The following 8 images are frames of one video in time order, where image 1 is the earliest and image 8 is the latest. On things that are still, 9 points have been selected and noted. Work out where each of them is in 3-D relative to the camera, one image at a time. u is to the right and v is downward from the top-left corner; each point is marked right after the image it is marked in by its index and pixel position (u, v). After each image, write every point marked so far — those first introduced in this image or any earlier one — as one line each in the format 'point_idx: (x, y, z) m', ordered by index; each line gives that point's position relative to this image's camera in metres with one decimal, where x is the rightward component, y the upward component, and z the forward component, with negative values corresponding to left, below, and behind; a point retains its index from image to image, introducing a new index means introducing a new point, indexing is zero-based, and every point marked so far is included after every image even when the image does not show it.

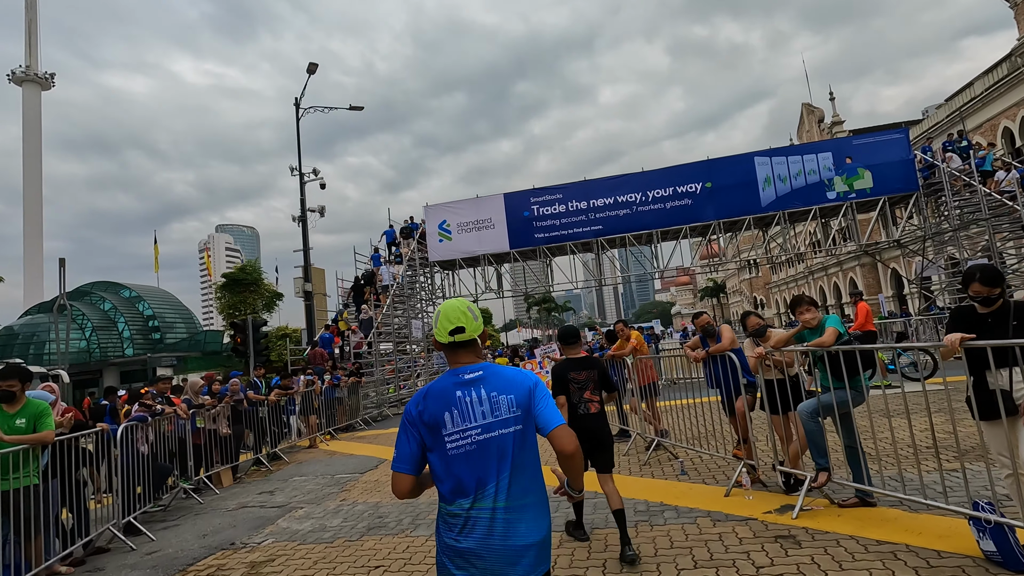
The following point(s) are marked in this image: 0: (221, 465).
0: (-4.5, -2.8, +8.4) m
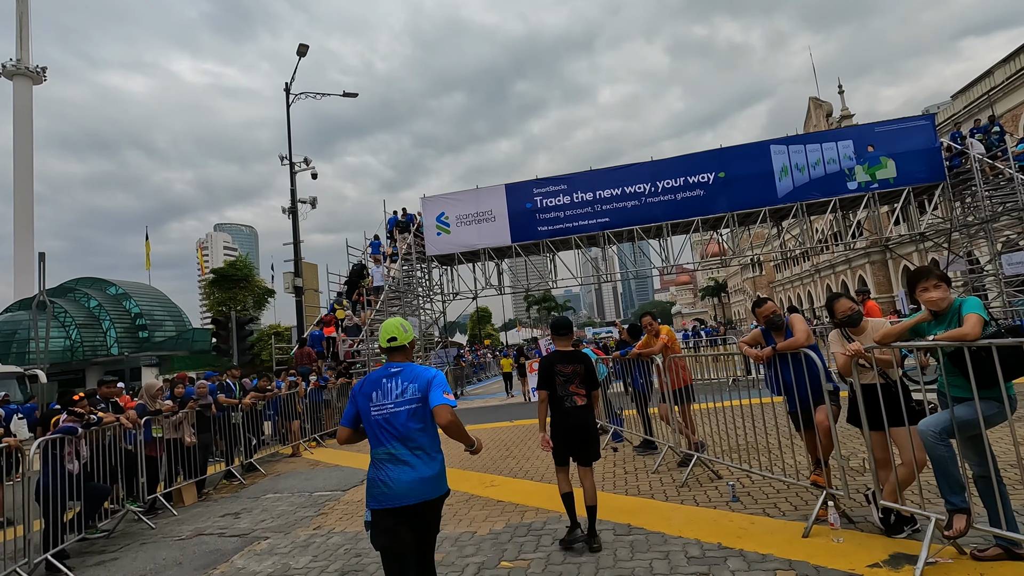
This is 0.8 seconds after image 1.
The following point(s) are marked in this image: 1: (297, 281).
0: (-4.4, -2.6, +7.3) m
1: (-7.7, +0.3, +19.3) m
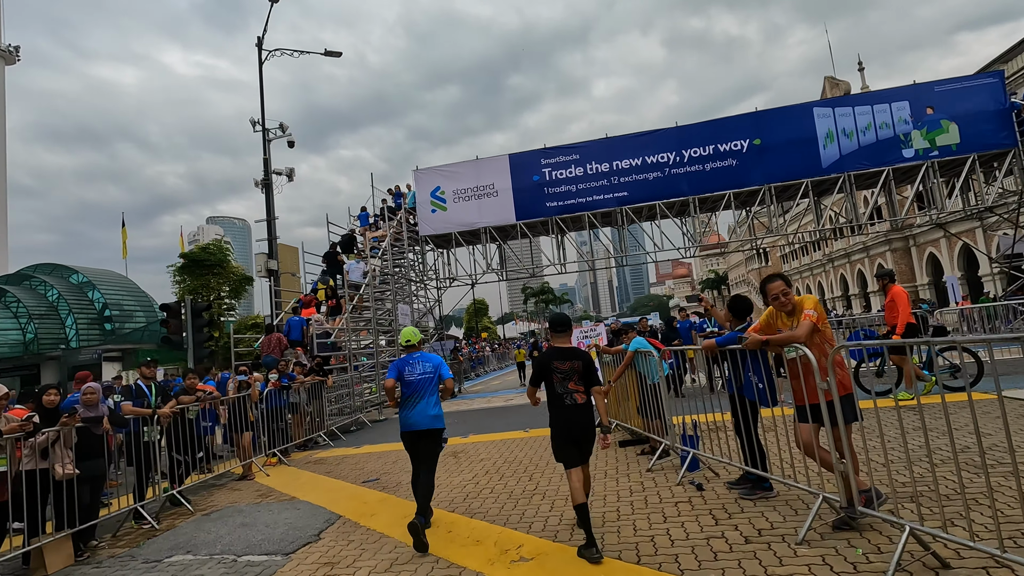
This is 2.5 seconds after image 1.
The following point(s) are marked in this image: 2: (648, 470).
0: (-4.2, -2.2, +4.9) m
1: (-7.6, +0.8, +16.8) m
2: (+1.4, -1.9, +5.6) m
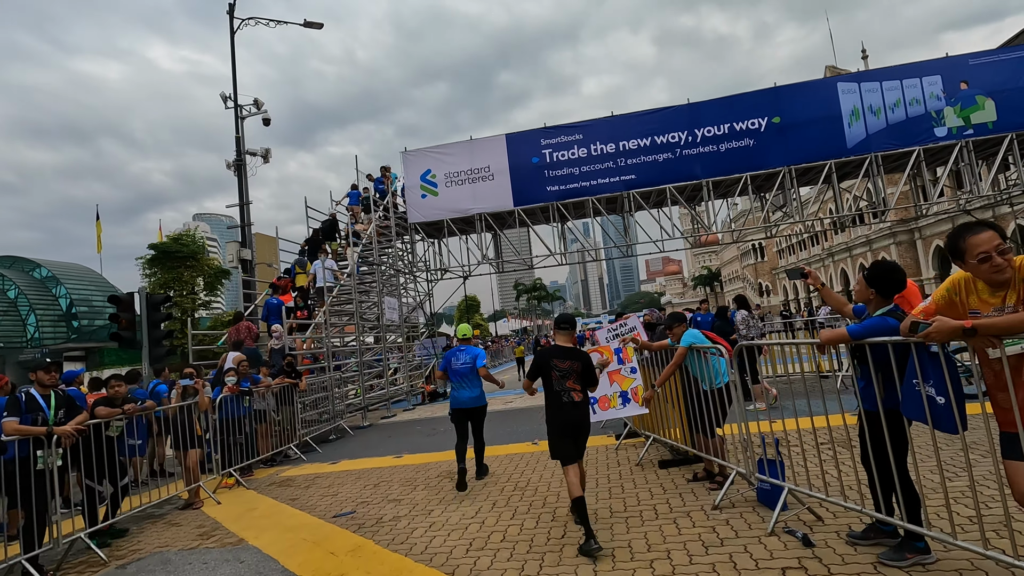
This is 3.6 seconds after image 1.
0: (-4.0, -2.0, +3.3) m
1: (-7.6, +1.0, +15.2) m
2: (+1.6, -1.7, +4.2) m
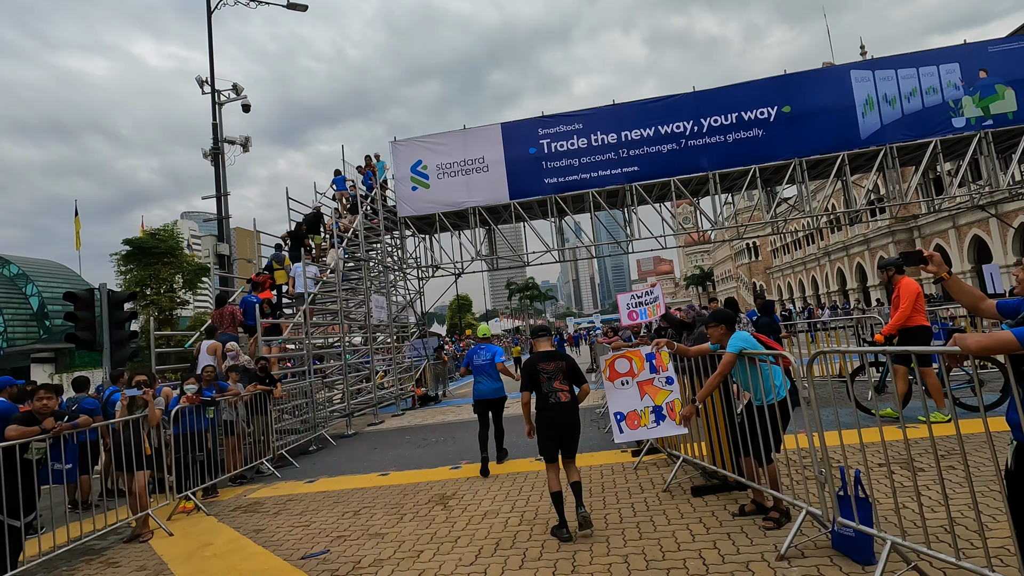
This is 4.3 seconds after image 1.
0: (-3.9, -2.0, +2.4) m
1: (-7.7, +1.1, +14.2) m
2: (+1.6, -1.6, +3.3) m
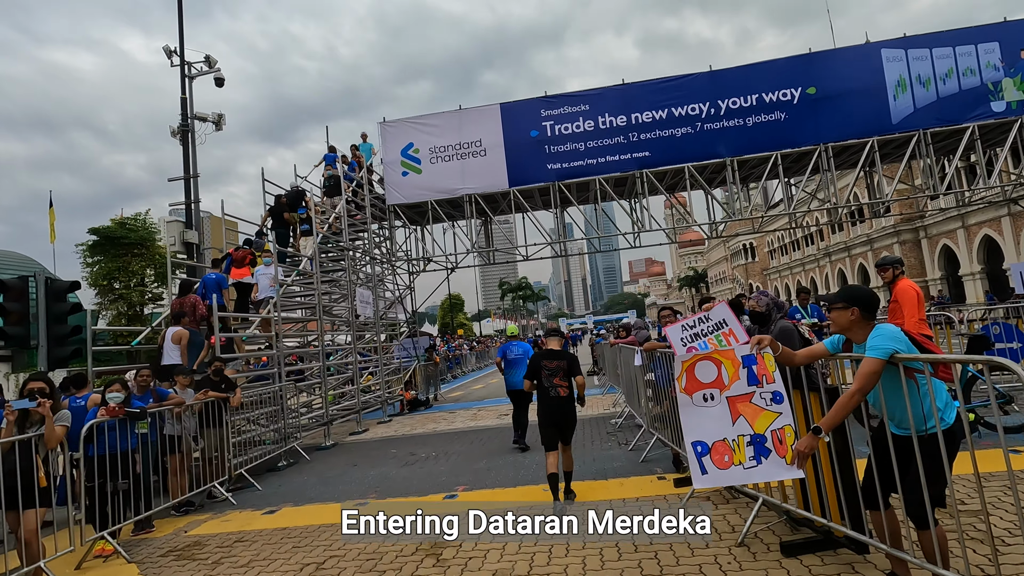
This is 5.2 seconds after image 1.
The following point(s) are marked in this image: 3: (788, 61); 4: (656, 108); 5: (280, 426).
0: (-3.8, -1.8, +1.0) m
1: (-7.7, +1.3, +12.8) m
2: (+1.8, -1.5, +2.0) m
3: (+6.9, +5.7, +13.4) m
4: (+3.7, +4.6, +13.8) m
5: (-3.7, -2.2, +8.7) m
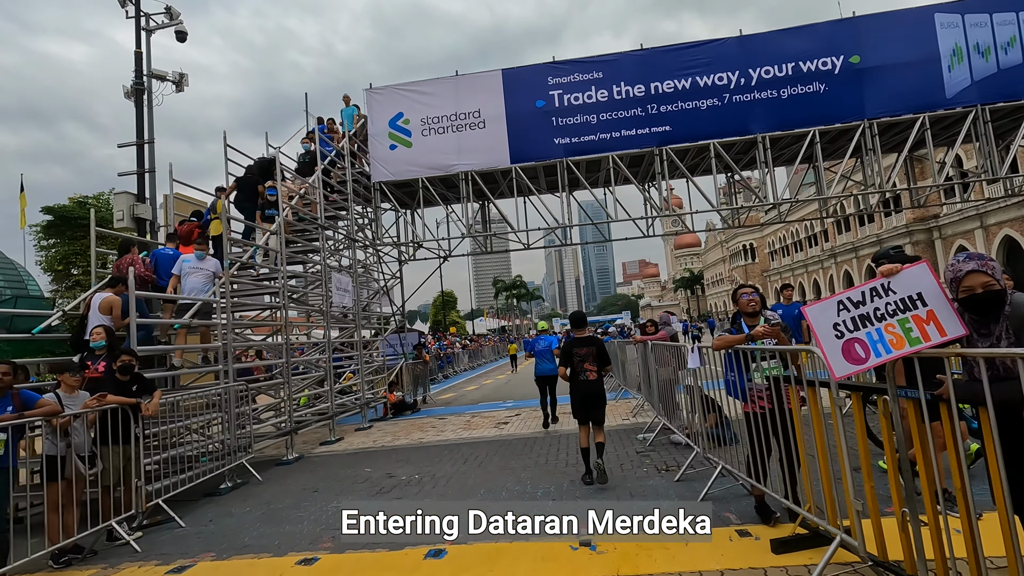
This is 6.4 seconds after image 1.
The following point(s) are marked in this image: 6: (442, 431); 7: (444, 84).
0: (-3.6, -1.5, -0.7) m
1: (-7.7, +1.6, +11.0) m
2: (+1.9, -1.3, +0.4) m
3: (+7.0, +5.8, +11.9) m
4: (+3.8, +4.8, +12.2) m
5: (-3.7, -1.9, +7.0) m
6: (-1.2, -2.6, +9.7) m
7: (-1.6, +4.9, +12.9) m
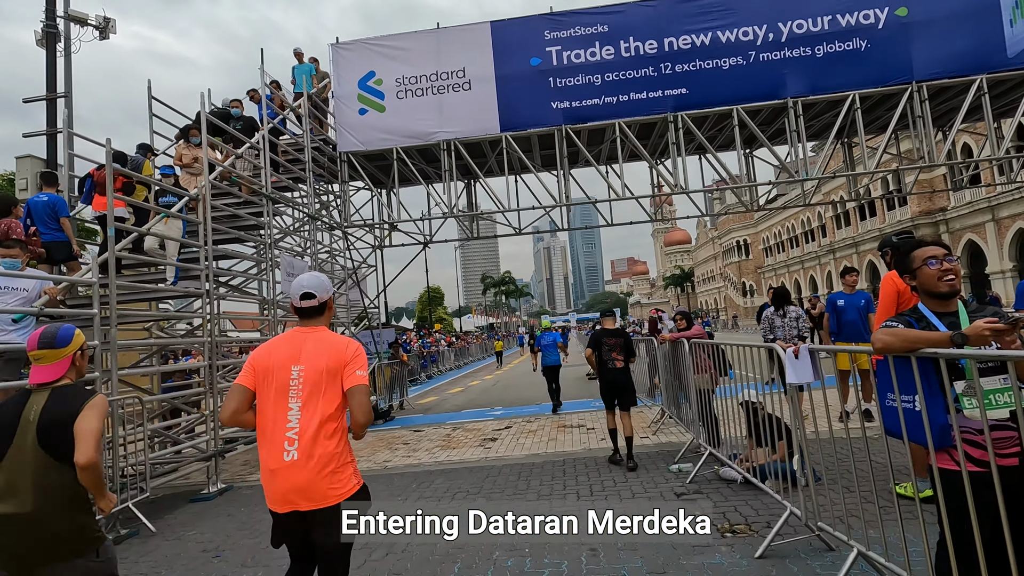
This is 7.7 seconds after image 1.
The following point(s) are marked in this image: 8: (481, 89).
0: (-3.5, -1.3, -2.6) m
1: (-7.8, +1.9, +9.0) m
2: (+2.0, -1.1, -1.4) m
3: (+6.8, +6.0, +10.2) m
4: (+3.6, +5.0, +10.5) m
5: (-3.8, -1.7, +5.1) m
6: (-1.4, -2.4, +7.9) m
7: (-1.8, +5.1, +11.0) m
8: (-0.6, +4.0, +10.9) m
